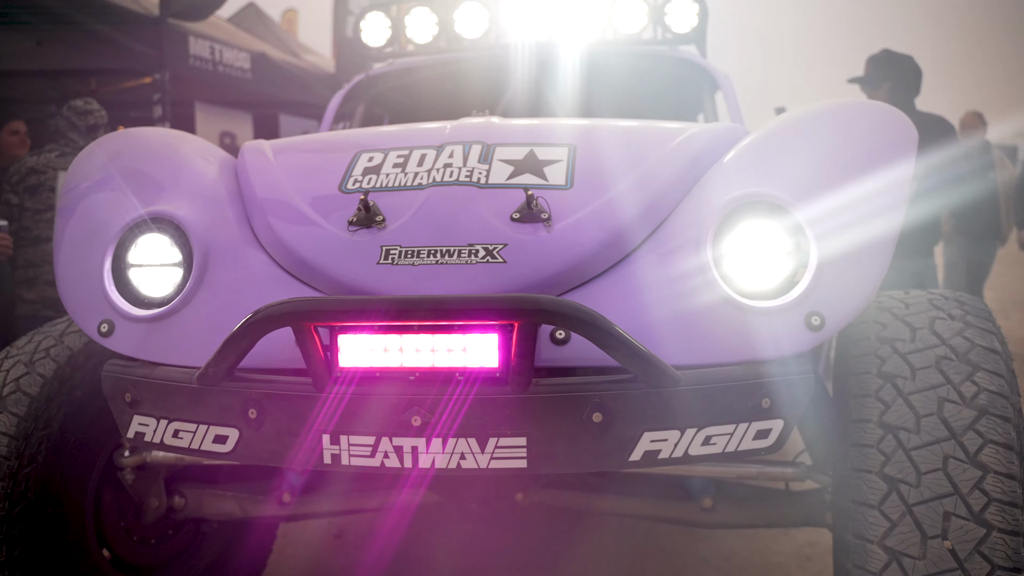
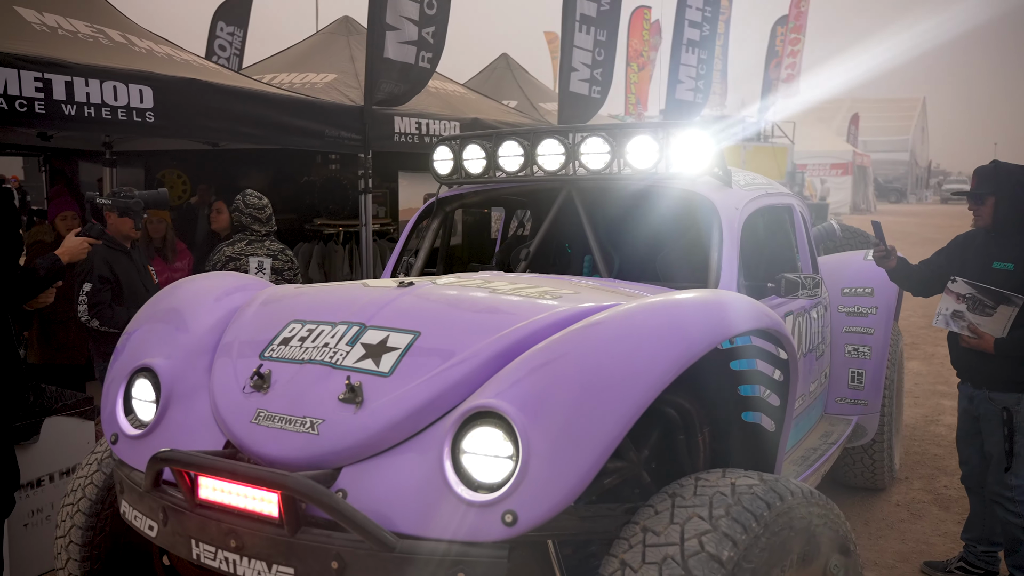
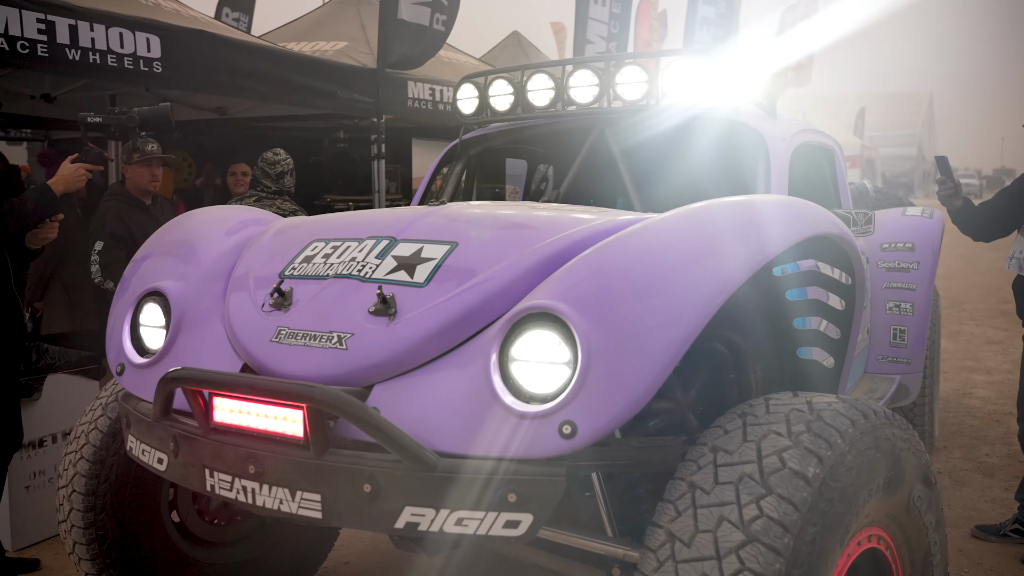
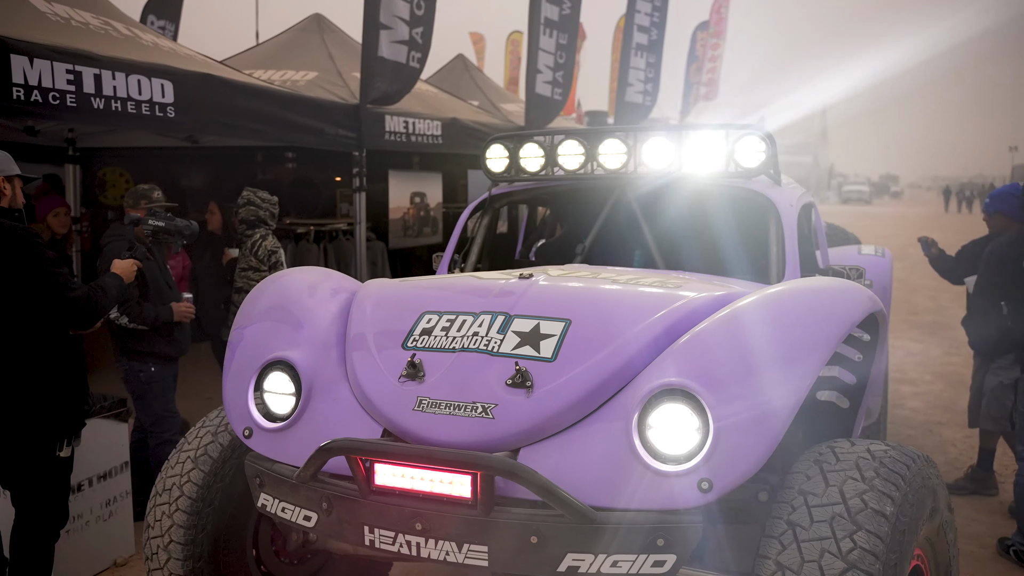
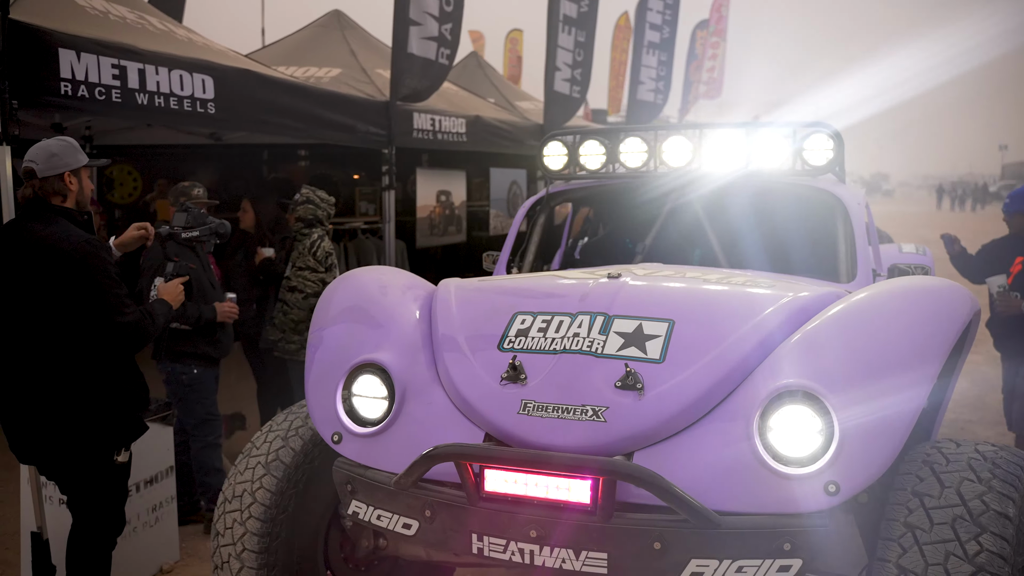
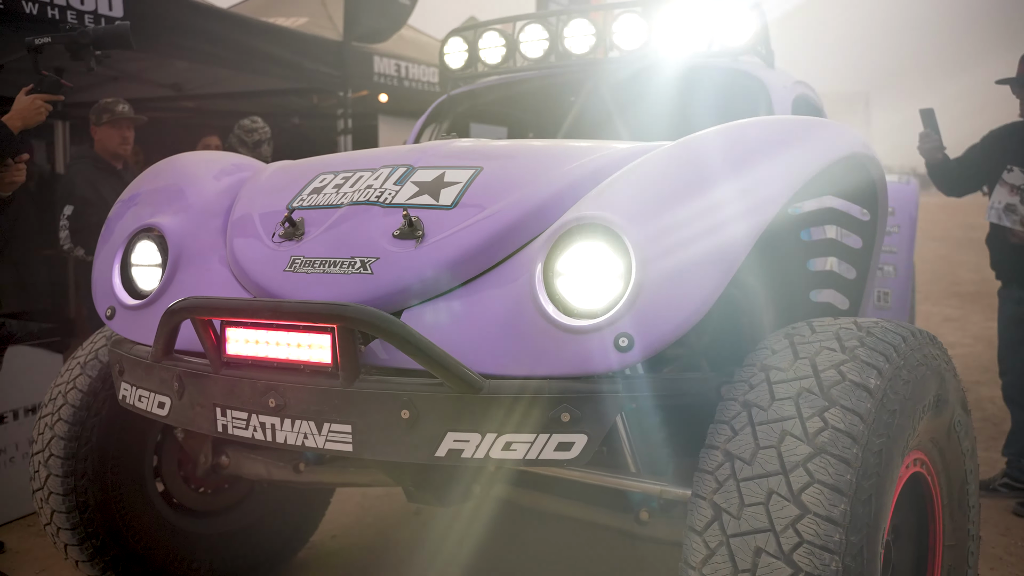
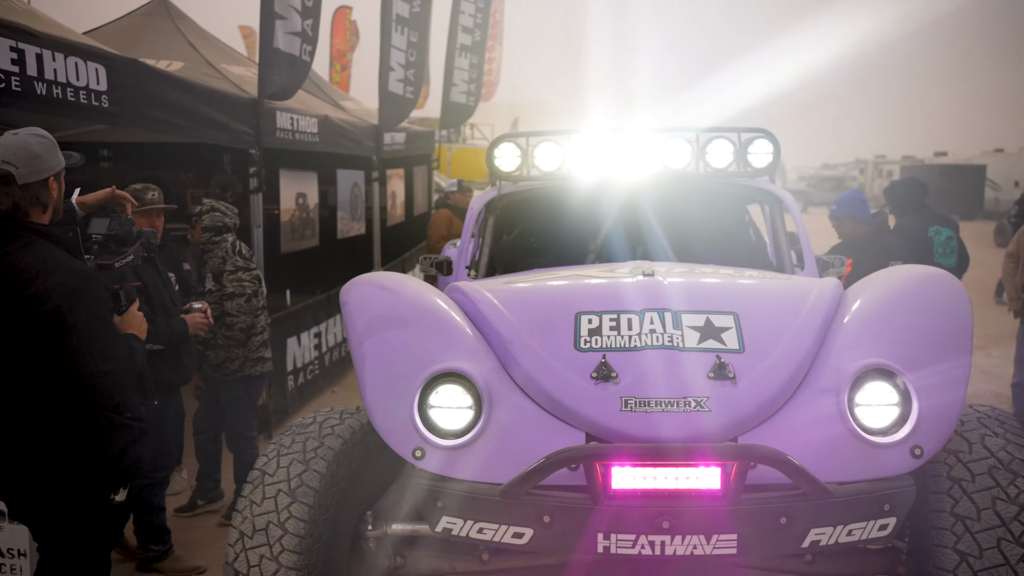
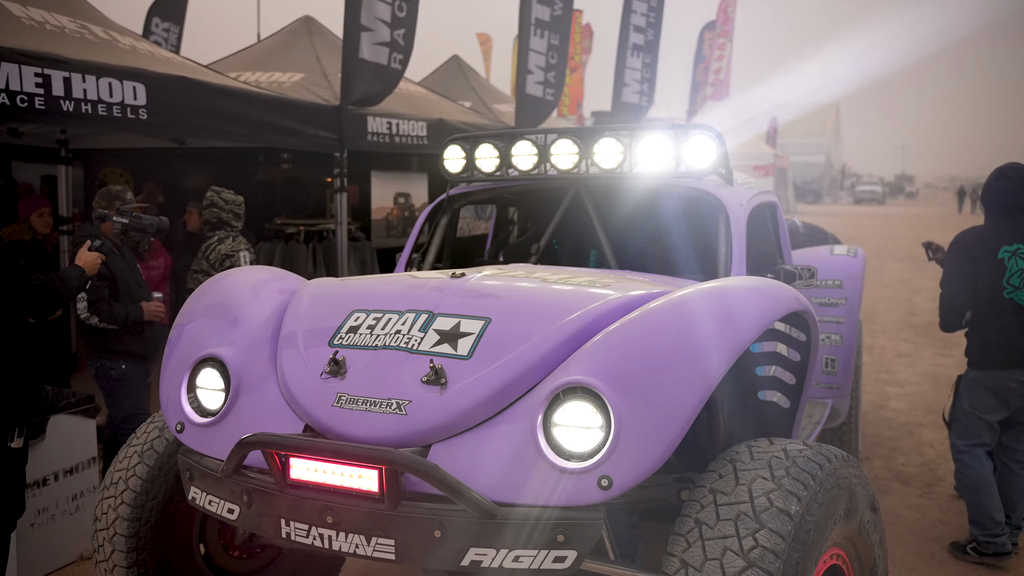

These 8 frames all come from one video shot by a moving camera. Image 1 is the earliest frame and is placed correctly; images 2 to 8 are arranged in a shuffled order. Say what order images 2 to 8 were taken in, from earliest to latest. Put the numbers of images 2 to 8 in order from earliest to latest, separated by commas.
6, 3, 2, 8, 4, 5, 7
